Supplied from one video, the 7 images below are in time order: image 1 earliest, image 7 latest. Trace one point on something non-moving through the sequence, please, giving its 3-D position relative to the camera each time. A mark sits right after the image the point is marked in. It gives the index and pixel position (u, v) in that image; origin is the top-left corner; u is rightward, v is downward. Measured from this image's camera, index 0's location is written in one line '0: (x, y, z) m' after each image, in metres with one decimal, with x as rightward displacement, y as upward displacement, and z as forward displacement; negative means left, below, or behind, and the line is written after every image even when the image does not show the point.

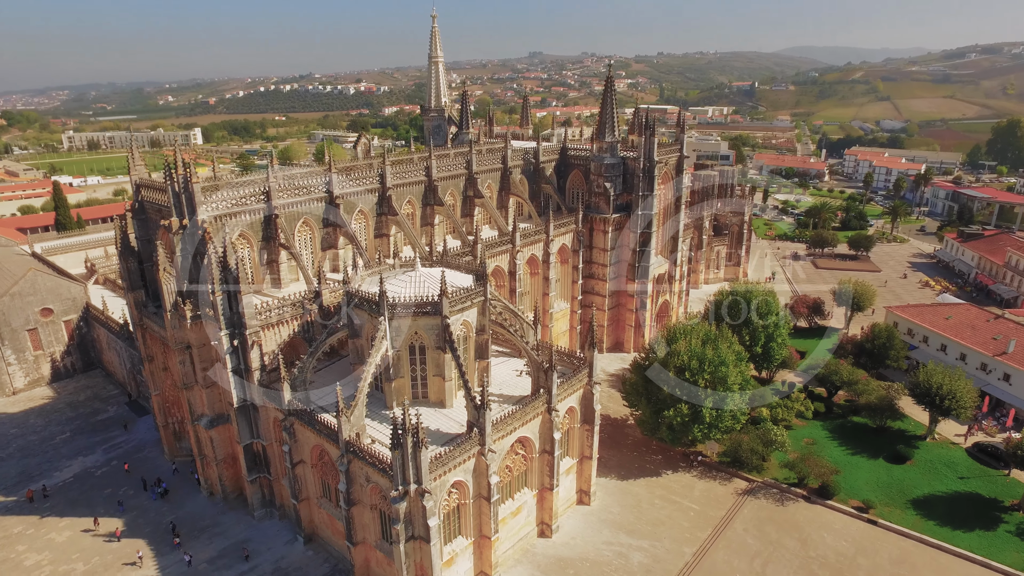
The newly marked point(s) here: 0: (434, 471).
0: (-2.5, -5.8, +19.6) m
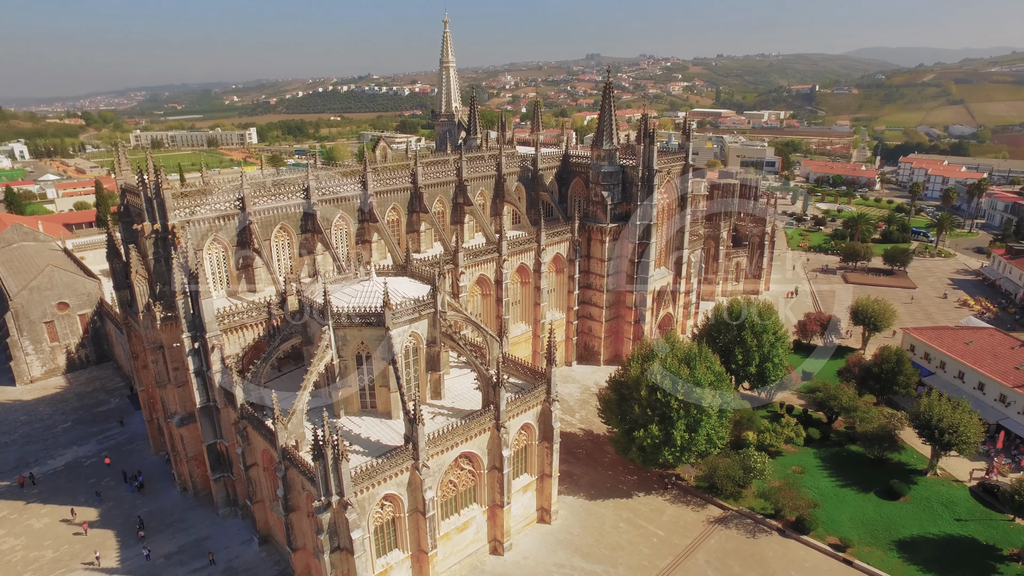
0: (-4.9, -6.2, +19.6) m
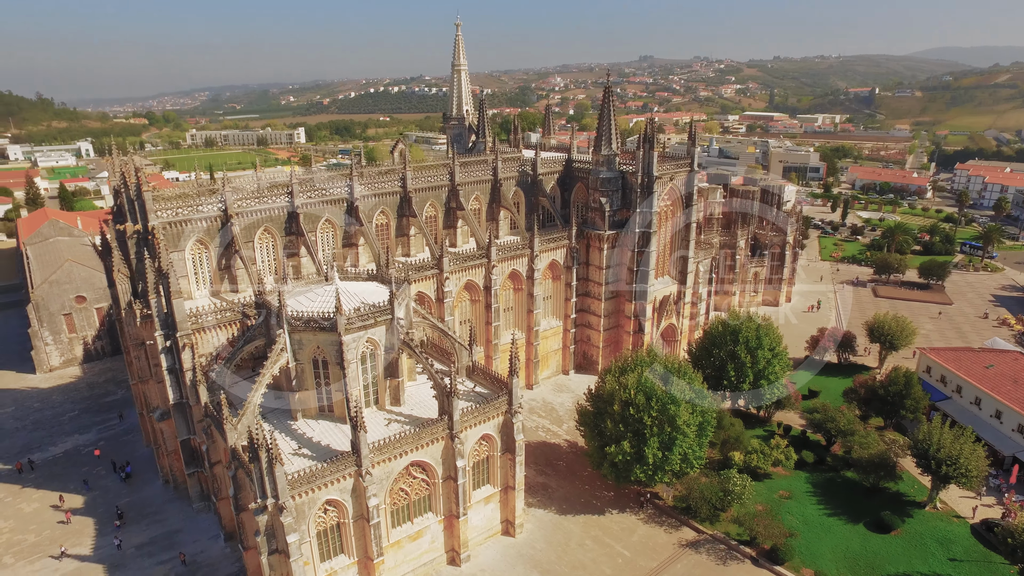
0: (-6.9, -6.4, +19.6) m
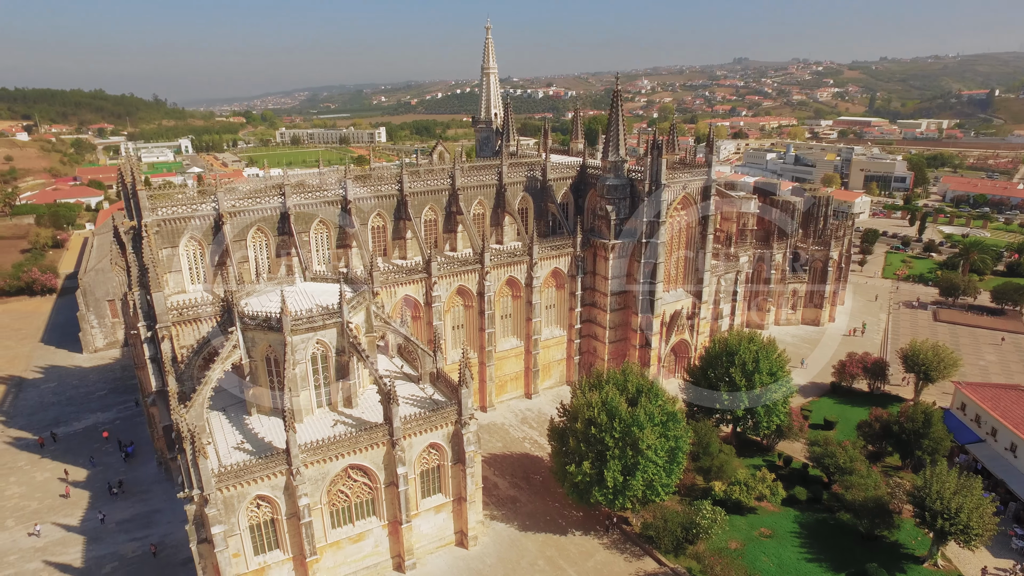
0: (-9.5, -6.4, +20.2) m
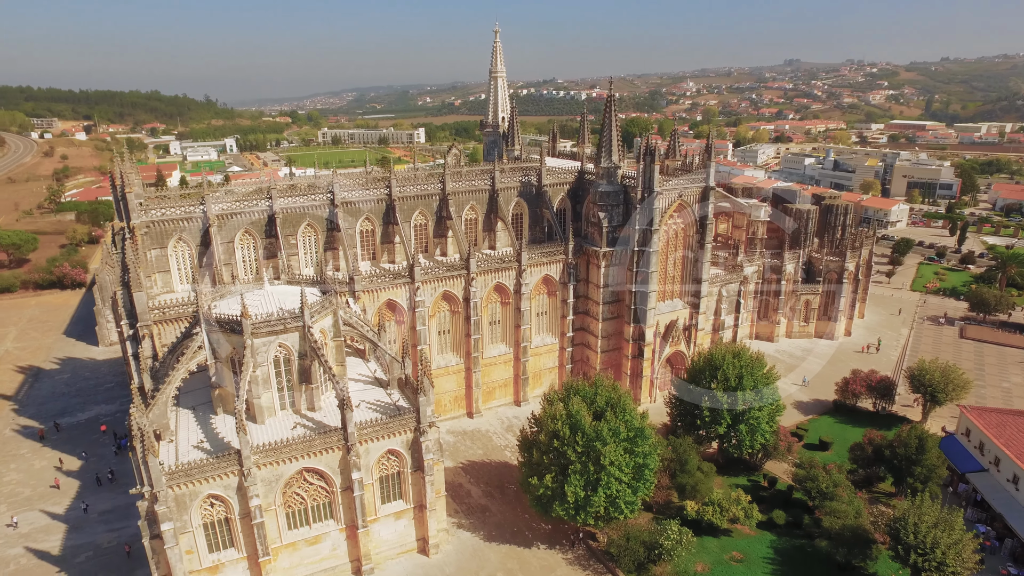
0: (-11.4, -6.5, +20.7) m
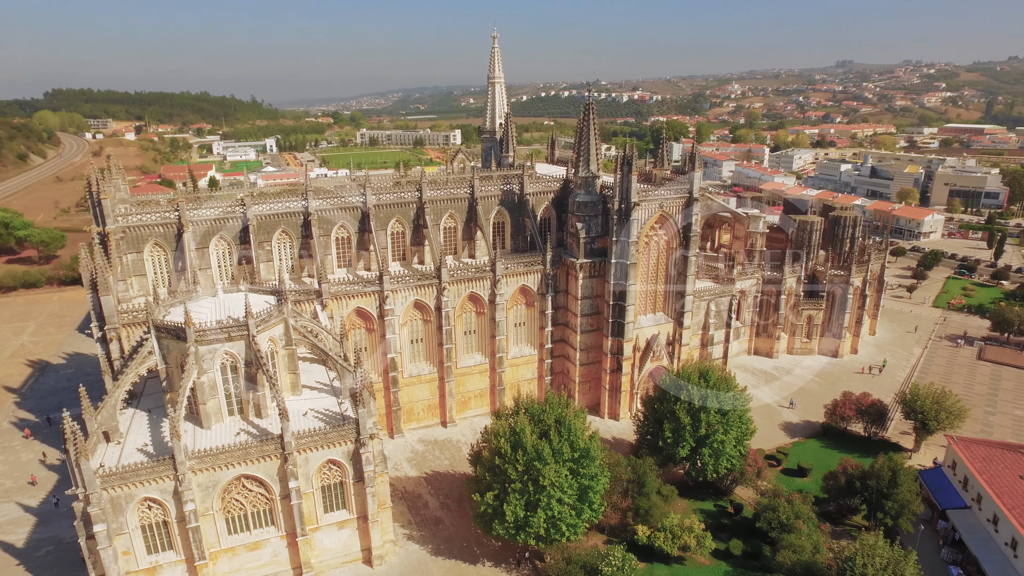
0: (-13.9, -6.7, +21.2) m
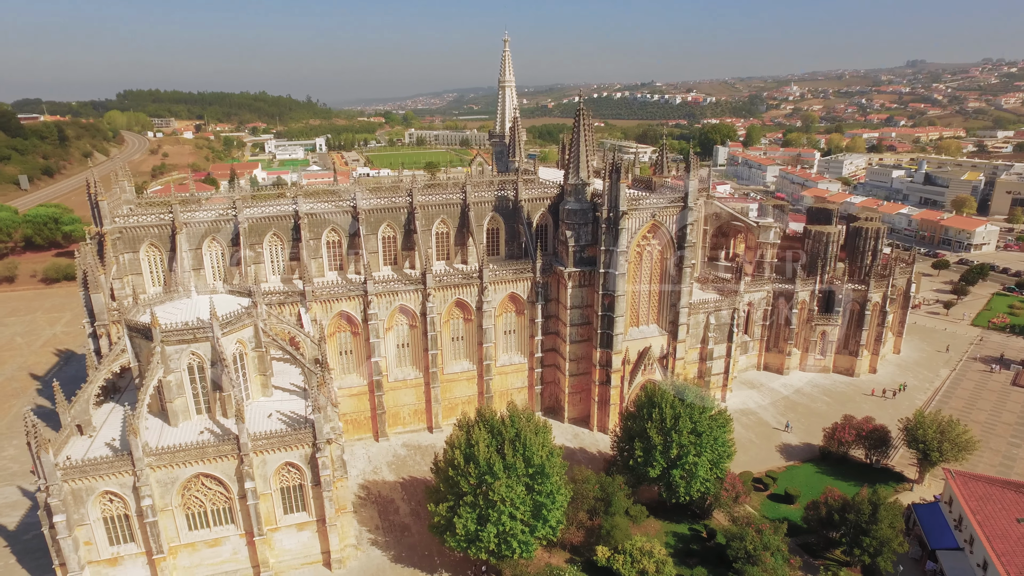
0: (-16.0, -6.8, +22.1) m
